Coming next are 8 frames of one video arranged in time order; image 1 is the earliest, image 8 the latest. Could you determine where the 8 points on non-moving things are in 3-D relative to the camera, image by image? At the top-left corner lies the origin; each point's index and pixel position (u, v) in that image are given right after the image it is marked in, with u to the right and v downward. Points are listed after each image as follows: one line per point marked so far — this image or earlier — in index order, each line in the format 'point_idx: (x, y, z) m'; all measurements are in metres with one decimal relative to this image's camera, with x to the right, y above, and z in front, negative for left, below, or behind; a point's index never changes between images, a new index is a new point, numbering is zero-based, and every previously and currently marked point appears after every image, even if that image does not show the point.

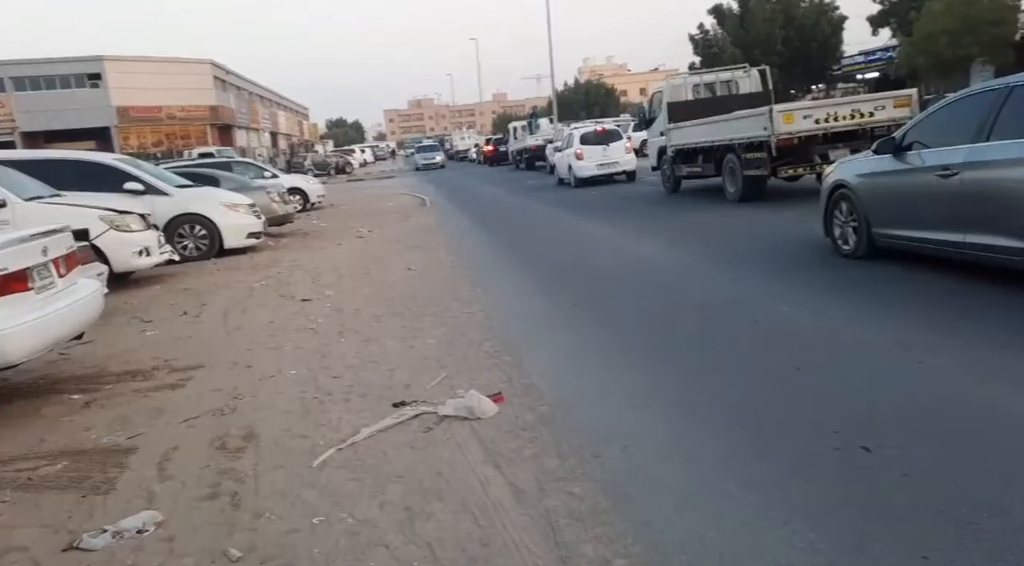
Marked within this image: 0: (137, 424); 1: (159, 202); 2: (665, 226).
0: (-2.3, -0.8, +4.7) m
1: (-5.5, +1.3, +12.2) m
2: (+3.2, +1.3, +16.3) m
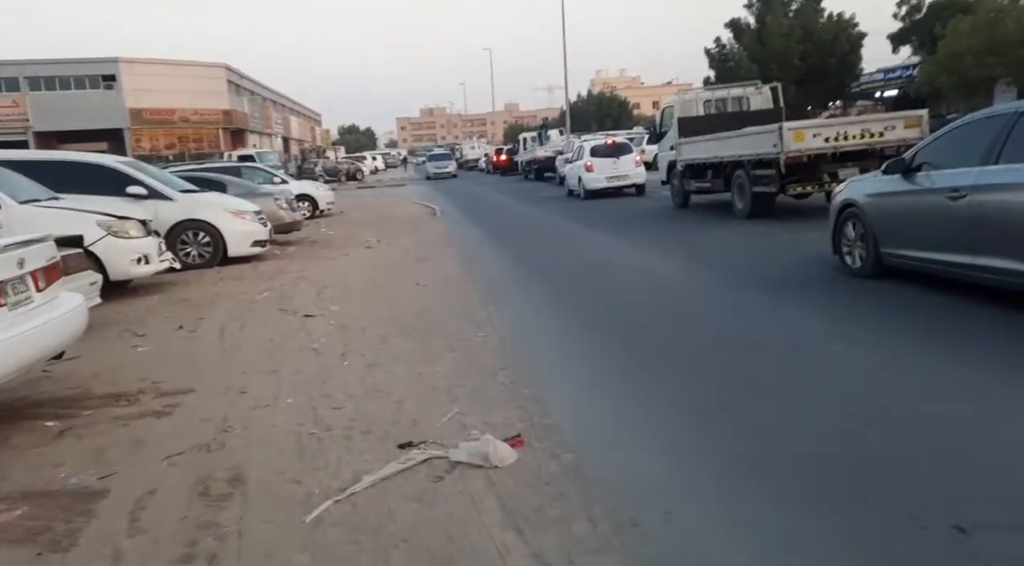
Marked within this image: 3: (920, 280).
0: (-2.1, -1.0, +4.2) m
1: (-5.3, +1.1, +11.8) m
2: (+3.4, +0.9, +15.8) m
3: (+4.8, 0.0, +9.3) m
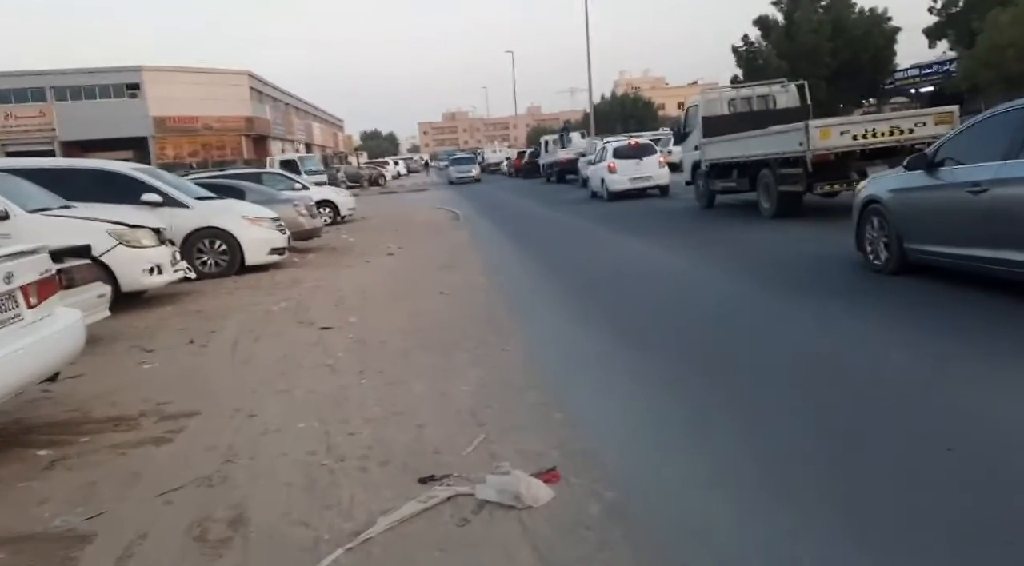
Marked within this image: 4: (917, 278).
0: (-2.0, -1.0, +3.8) m
1: (-4.9, +1.0, +11.5) m
2: (+3.9, +0.8, +15.2) m
3: (+5.1, 0.0, +8.7) m
4: (+4.7, +0.1, +9.1) m
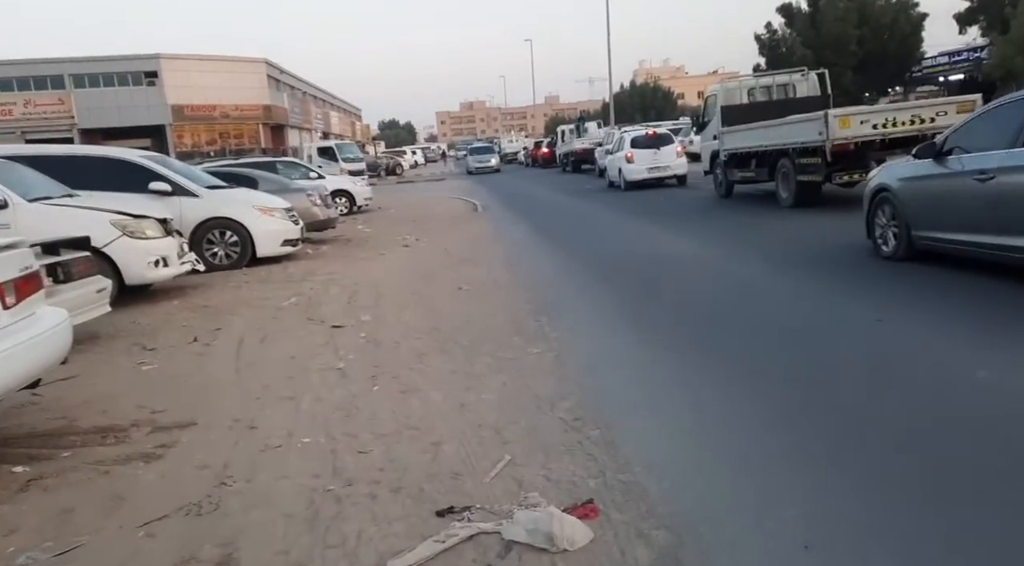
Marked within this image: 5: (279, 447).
0: (-1.9, -1.0, +3.3) m
1: (-4.6, +1.1, +11.1) m
2: (+4.3, +0.9, +14.6) m
3: (+5.4, 0.0, +8.1) m
4: (+5.0, +0.1, +8.5) m
5: (-1.2, -0.9, +4.2) m
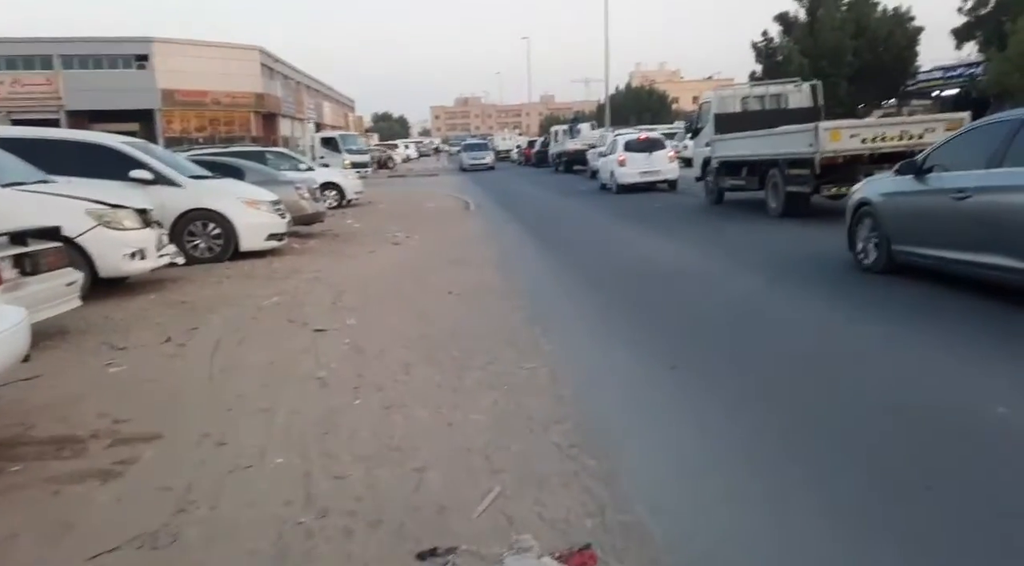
0: (-1.9, -1.1, +3.0) m
1: (-4.7, +1.2, +10.7) m
2: (+4.2, +0.8, +14.4) m
3: (+5.3, -0.2, +7.8) m
4: (+4.9, -0.1, +8.3) m
5: (-1.3, -0.9, +3.8) m
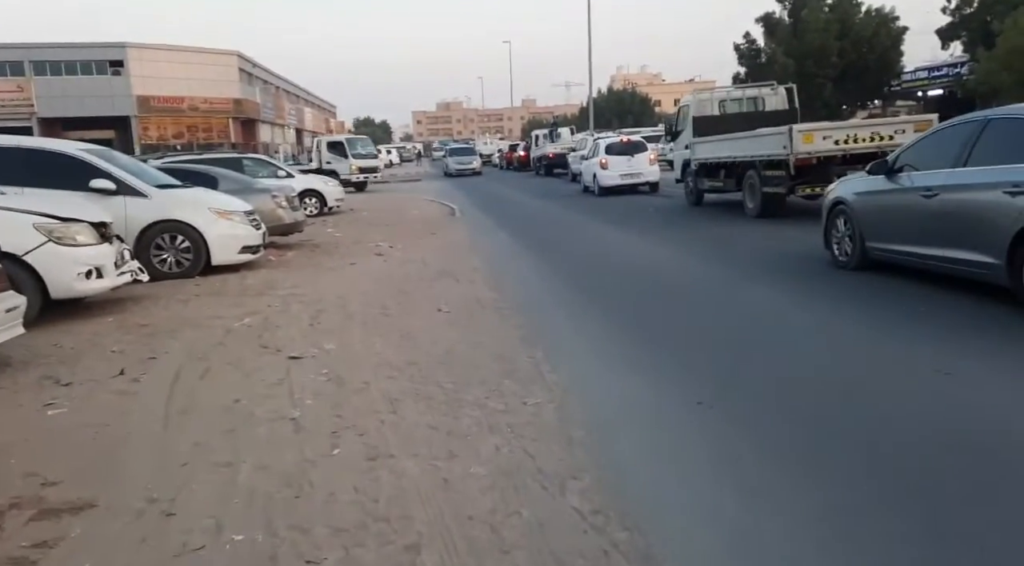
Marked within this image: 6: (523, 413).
0: (-1.8, -1.2, +2.2) m
1: (-4.8, +1.0, +9.9) m
2: (+4.0, +0.6, +13.8) m
3: (+5.3, -0.3, +7.2) m
4: (+4.8, -0.2, +7.7) m
5: (-1.2, -1.1, +3.1) m
6: (+0.1, -0.8, +4.6) m
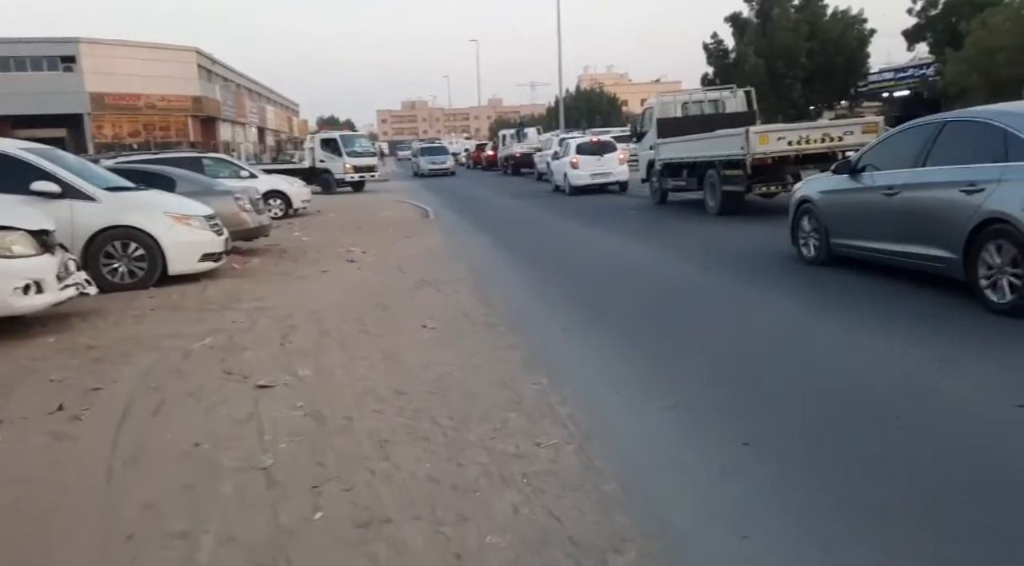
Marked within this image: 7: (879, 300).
0: (-1.6, -1.3, +1.5) m
1: (-5.0, +0.8, +9.0) m
2: (+3.6, +0.5, +13.2) m
3: (+5.2, -0.4, +6.8) m
4: (+4.8, -0.3, +7.2) m
5: (-1.1, -1.2, +2.4) m
6: (+0.1, -0.9, +3.9) m
7: (+3.8, -0.2, +8.2) m
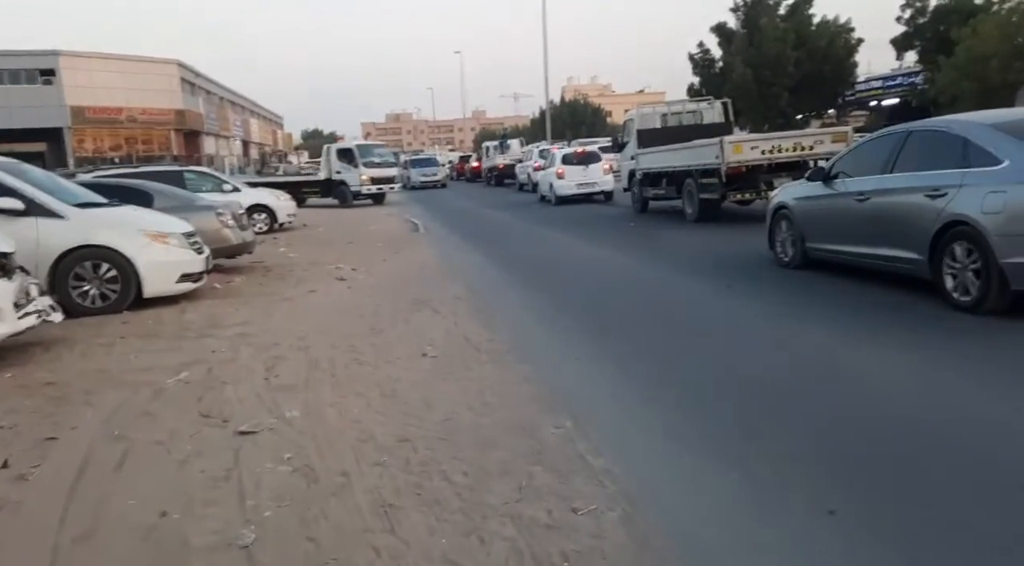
0: (-1.5, -1.5, +0.8) m
1: (-4.9, +0.6, +8.2) m
2: (+3.6, +0.3, +12.6) m
3: (+5.3, -0.5, +6.2) m
4: (+4.8, -0.5, +6.6) m
5: (-0.9, -1.3, +1.7) m
6: (+0.3, -1.0, +3.2) m
7: (+3.9, -0.4, +7.6) m
